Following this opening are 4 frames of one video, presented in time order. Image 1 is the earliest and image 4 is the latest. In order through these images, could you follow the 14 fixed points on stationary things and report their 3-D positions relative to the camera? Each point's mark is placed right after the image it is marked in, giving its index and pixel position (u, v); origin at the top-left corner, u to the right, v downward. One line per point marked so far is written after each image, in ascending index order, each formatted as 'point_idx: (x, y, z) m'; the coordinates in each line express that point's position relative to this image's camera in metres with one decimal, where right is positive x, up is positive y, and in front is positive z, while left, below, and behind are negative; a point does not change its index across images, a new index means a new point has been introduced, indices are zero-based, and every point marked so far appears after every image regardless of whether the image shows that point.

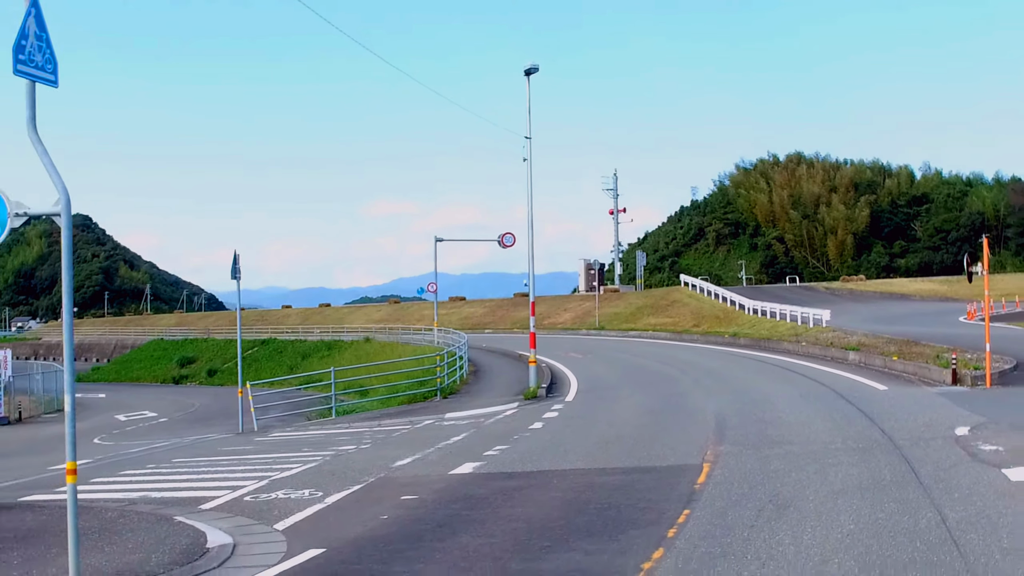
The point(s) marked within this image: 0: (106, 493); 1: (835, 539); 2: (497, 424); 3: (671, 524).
0: (-3.9, -2.0, +8.8) m
1: (+2.1, -1.6, +5.9) m
2: (-0.2, -2.0, +13.2) m
3: (+1.2, -1.7, +6.4) m
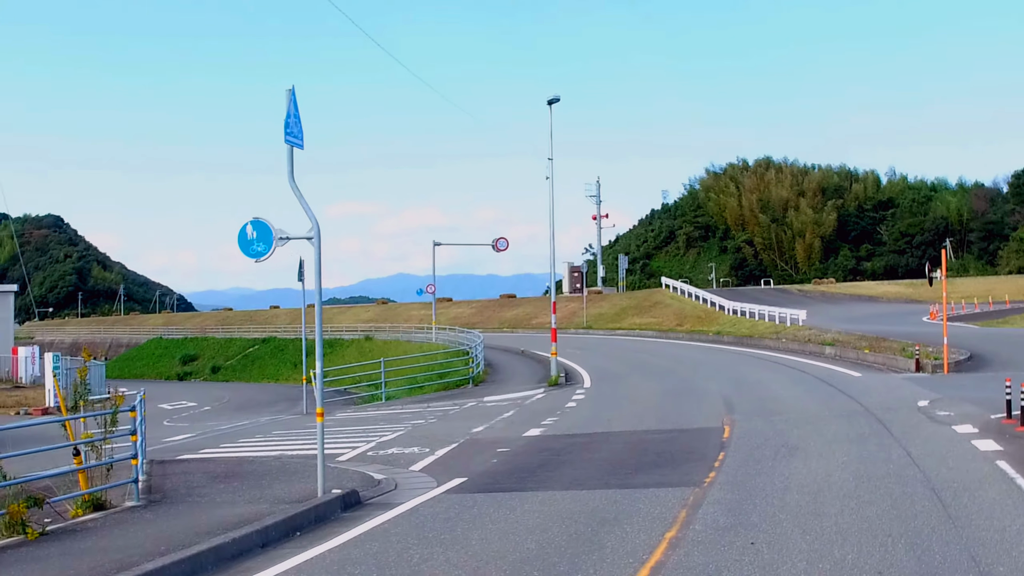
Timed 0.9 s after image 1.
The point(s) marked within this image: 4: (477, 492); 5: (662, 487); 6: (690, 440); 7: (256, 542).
0: (-3.1, -2.0, +11.0) m
1: (+3.0, -1.6, +8.3) m
2: (+0.4, -2.0, +15.6) m
3: (+2.0, -1.7, +8.9) m
4: (-0.3, -1.8, +8.0) m
5: (+1.2, -1.7, +7.6) m
6: (+2.0, -1.7, +10.2) m
7: (-1.8, -1.8, +6.5) m
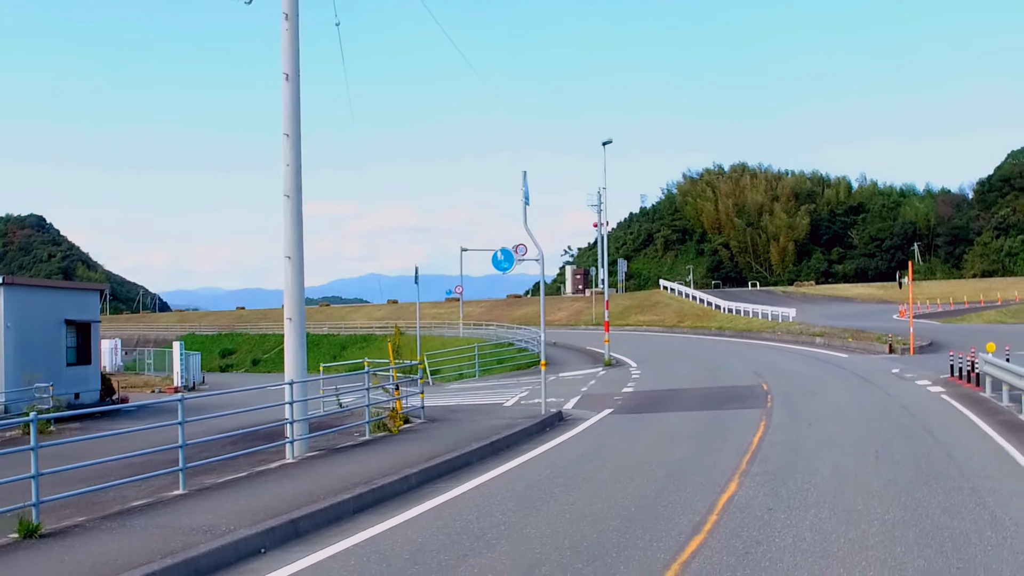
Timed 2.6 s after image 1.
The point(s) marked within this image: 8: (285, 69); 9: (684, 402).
0: (-1.2, -2.0, +16.0) m
1: (+5.0, -1.7, +13.5) m
2: (+2.2, -2.0, +20.7) m
3: (+4.0, -1.7, +14.0) m
4: (+1.7, -1.8, +13.1) m
5: (+3.2, -1.7, +12.7) m
6: (+3.9, -1.7, +15.4) m
7: (+0.2, -1.8, +11.5) m
8: (-2.6, +2.5, +10.4) m
9: (+2.7, -1.8, +14.3) m
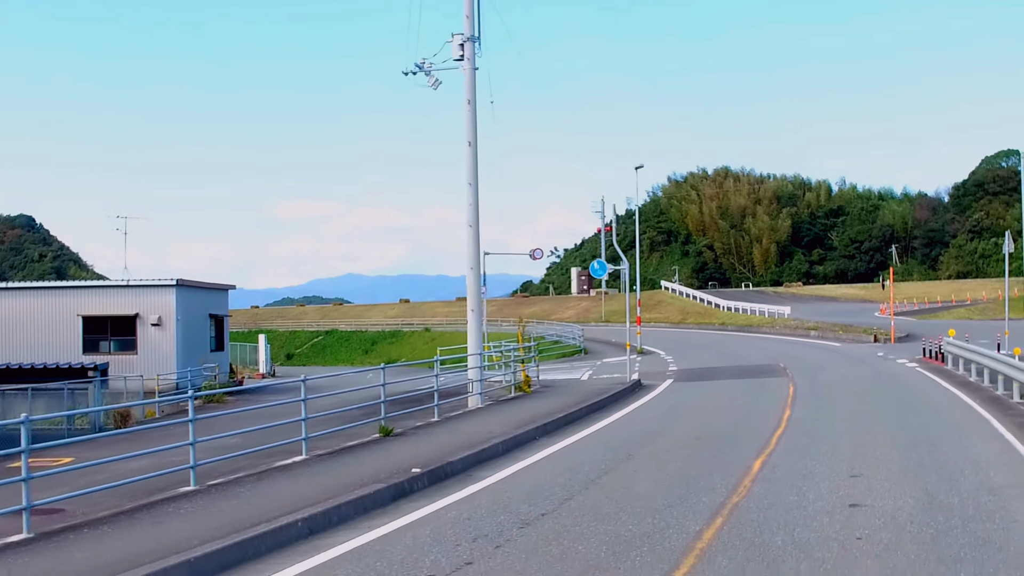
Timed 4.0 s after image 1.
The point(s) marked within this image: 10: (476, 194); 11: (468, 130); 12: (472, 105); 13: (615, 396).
0: (+0.5, -2.0, +20.6) m
1: (+6.7, -1.7, +18.2) m
2: (+3.8, -2.1, +25.3) m
3: (+5.7, -1.7, +18.7) m
4: (+3.4, -1.9, +17.7) m
5: (+5.0, -1.7, +17.4) m
6: (+5.6, -1.8, +20.1) m
7: (+2.0, -1.9, +16.1) m
8: (-0.7, +2.5, +15.0) m
9: (+4.5, -1.8, +19.0) m
10: (-0.6, +1.5, +15.0) m
11: (-0.8, +2.6, +15.0) m
12: (-0.7, +3.1, +15.0) m
13: (+1.8, -1.8, +15.3) m
